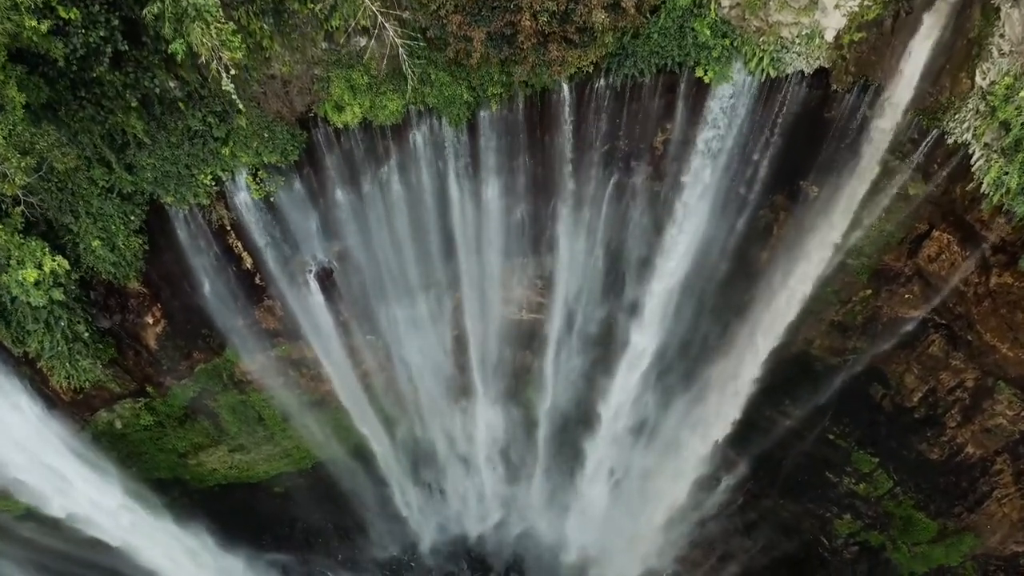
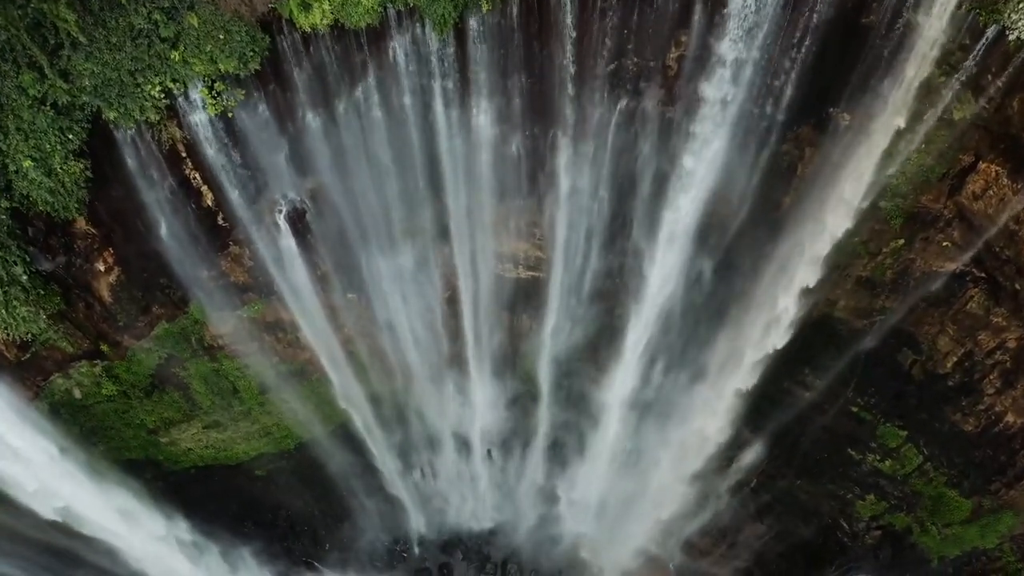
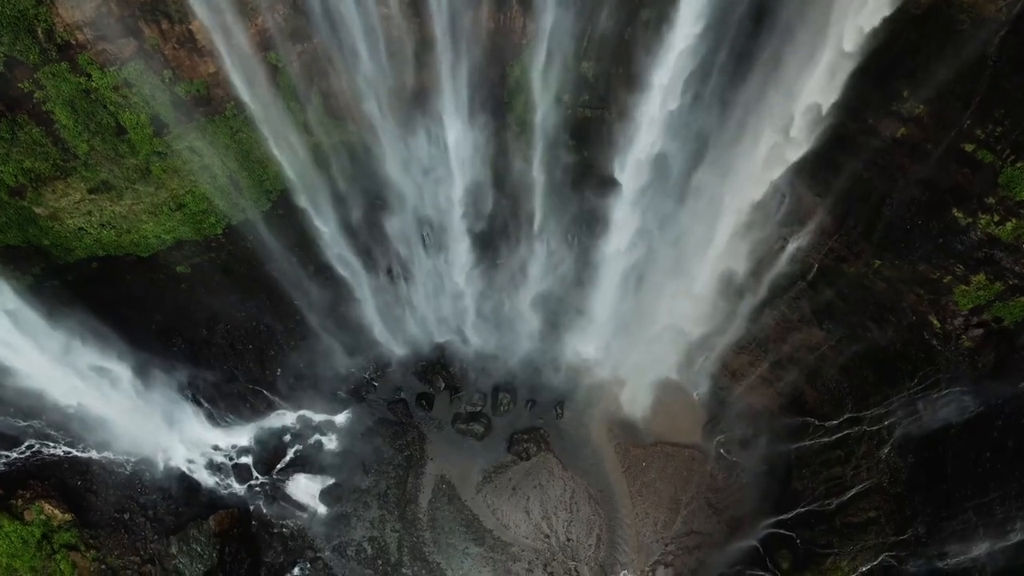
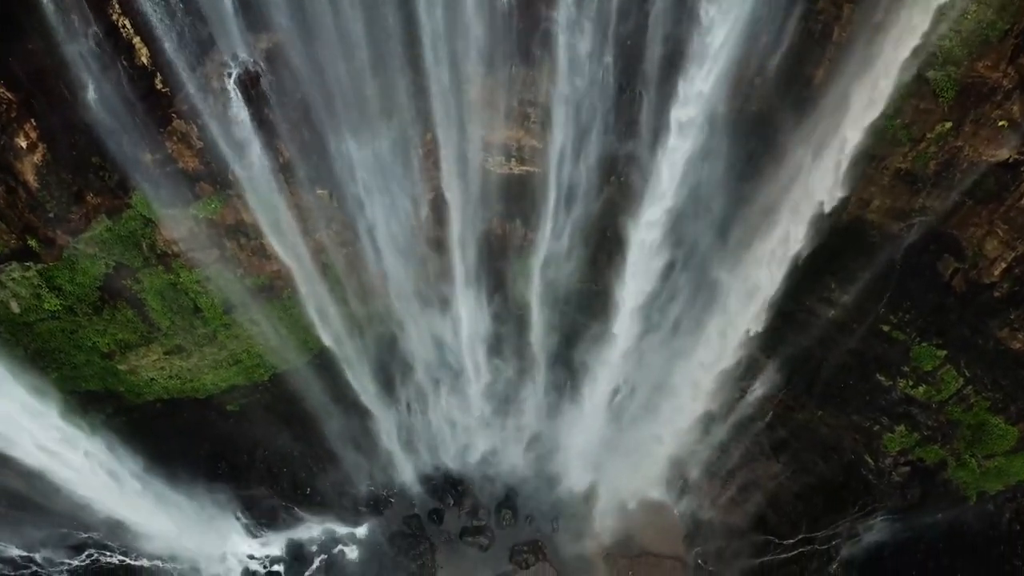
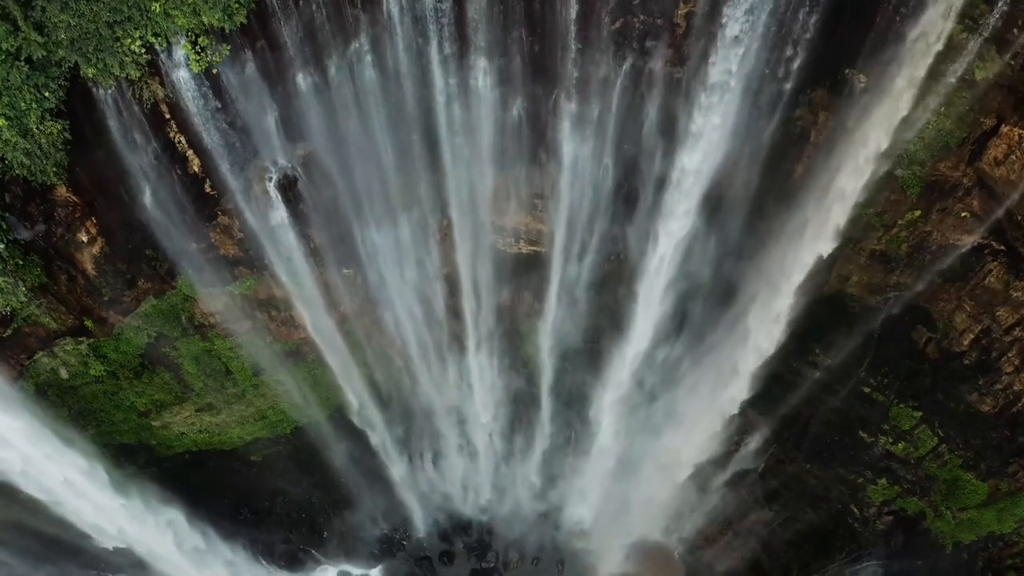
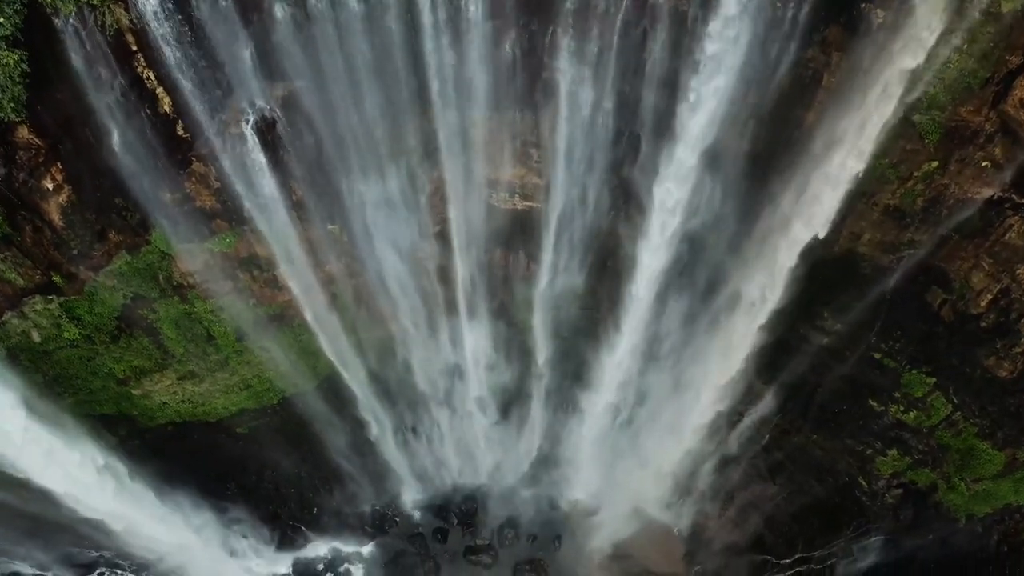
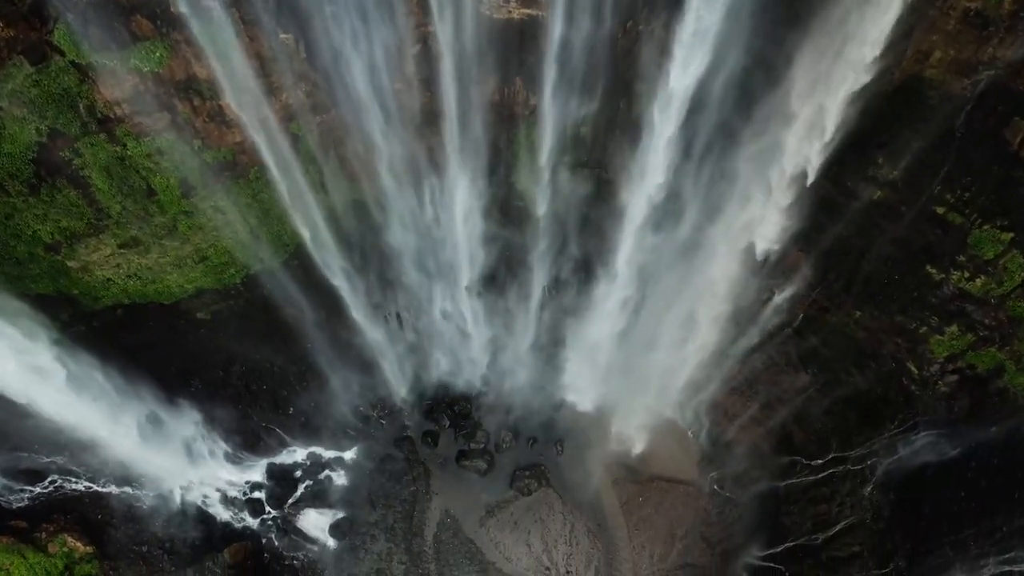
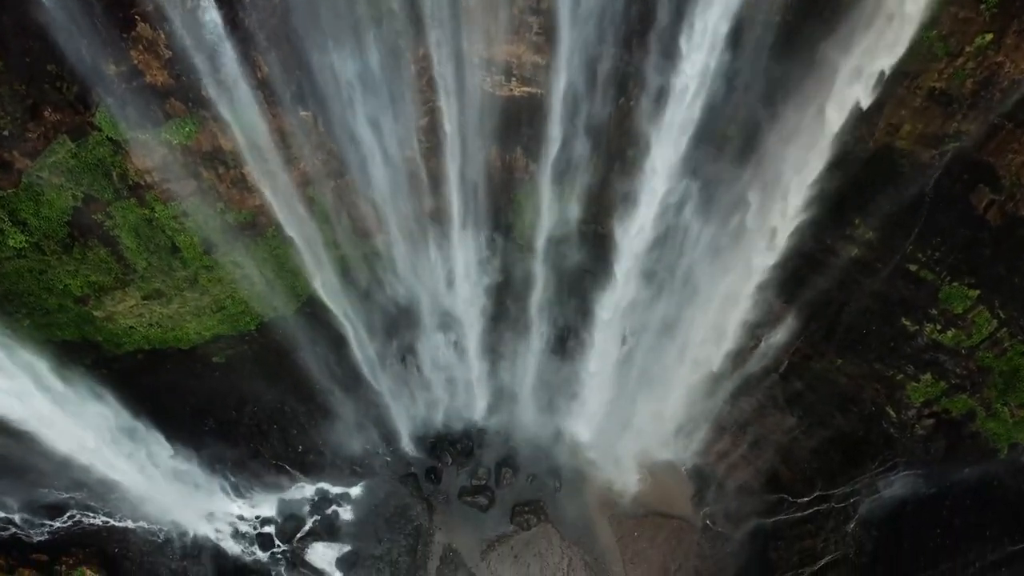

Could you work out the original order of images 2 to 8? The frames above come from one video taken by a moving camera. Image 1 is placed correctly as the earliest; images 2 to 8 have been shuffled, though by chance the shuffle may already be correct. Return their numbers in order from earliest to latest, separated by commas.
2, 5, 6, 4, 8, 7, 3
